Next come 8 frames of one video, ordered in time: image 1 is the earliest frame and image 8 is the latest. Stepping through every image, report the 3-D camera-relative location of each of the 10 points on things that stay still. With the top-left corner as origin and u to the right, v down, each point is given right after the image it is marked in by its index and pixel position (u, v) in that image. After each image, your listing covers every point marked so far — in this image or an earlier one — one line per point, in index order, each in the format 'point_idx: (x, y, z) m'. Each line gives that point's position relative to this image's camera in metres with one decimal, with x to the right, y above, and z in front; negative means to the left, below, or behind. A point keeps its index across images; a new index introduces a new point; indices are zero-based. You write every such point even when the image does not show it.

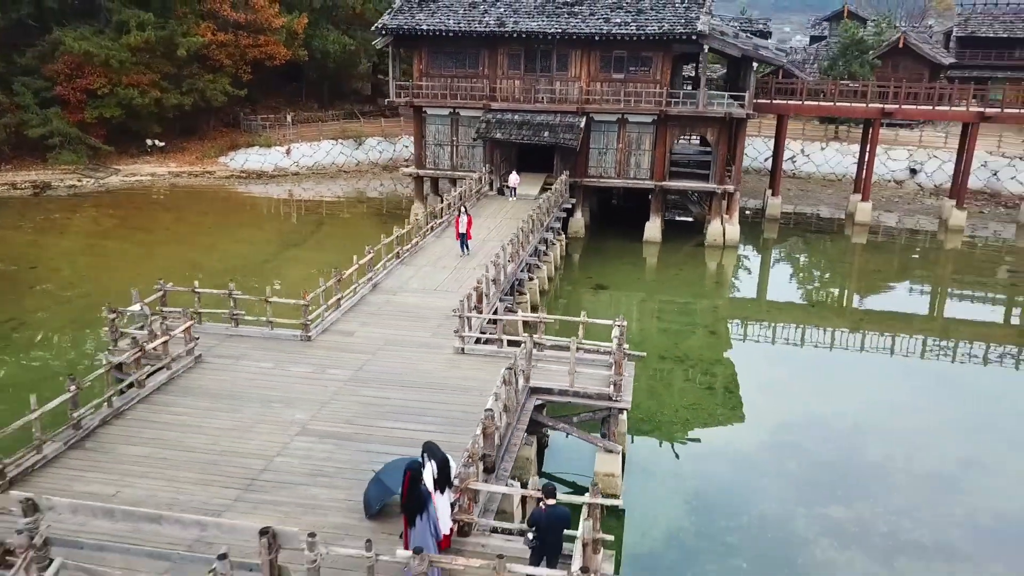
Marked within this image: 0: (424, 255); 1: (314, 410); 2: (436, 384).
0: (-1.7, +0.7, +15.8) m
1: (-2.2, -1.4, +9.4) m
2: (-0.9, -1.2, +10.1) m
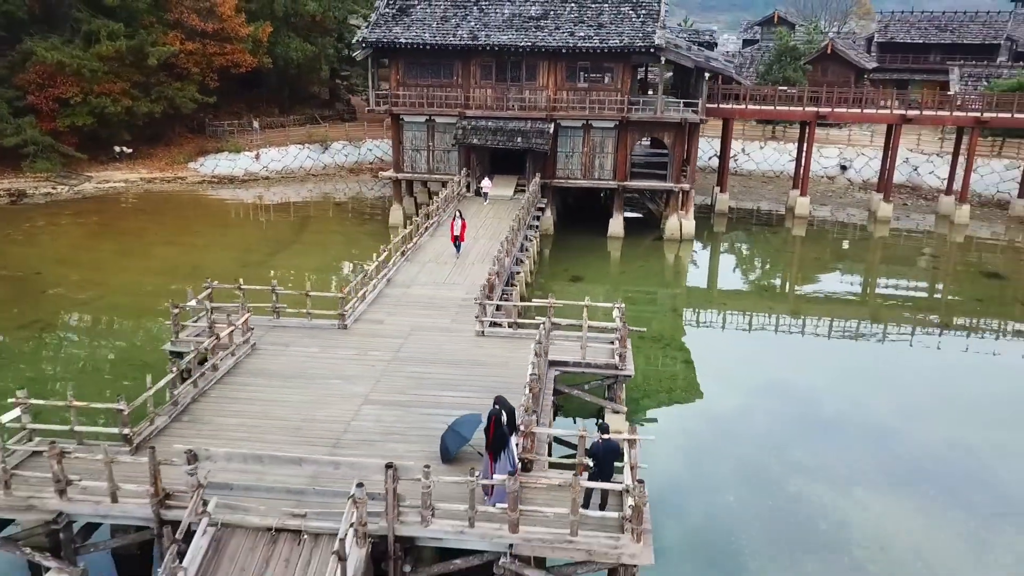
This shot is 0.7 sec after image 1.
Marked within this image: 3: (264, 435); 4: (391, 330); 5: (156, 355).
0: (-1.9, +0.8, +17.5) m
1: (-1.9, -1.3, +11.0) m
2: (-0.6, -1.0, +11.8) m
3: (-2.9, -1.6, +9.6) m
4: (-1.9, -0.7, +13.2) m
5: (-7.0, -1.4, +16.7) m
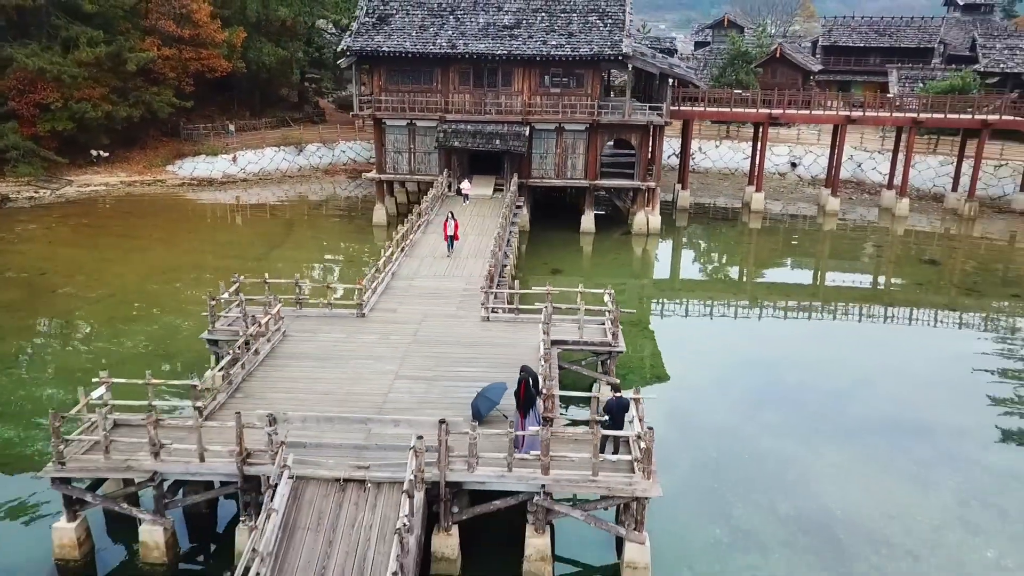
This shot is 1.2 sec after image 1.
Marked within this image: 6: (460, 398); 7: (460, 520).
0: (-2.1, +1.0, +18.9) m
1: (-1.7, -1.1, +12.5) m
2: (-0.5, -0.9, +13.3) m
3: (-2.6, -1.5, +11.0) m
4: (-1.9, -0.5, +14.6) m
5: (-7.1, -1.3, +17.9) m
6: (-0.7, -1.5, +11.2) m
7: (-0.6, -2.7, +9.5) m
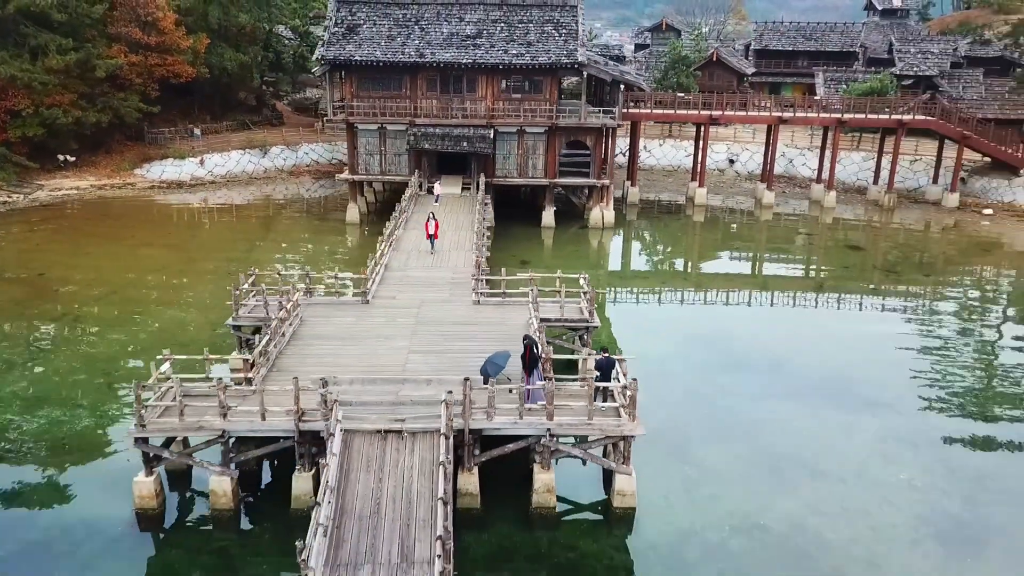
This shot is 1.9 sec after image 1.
0: (-2.7, +1.2, +20.8) m
1: (-1.8, -0.9, +14.4) m
2: (-0.6, -0.6, +15.3) m
3: (-2.6, -1.3, +12.9) m
4: (-2.2, -0.3, +16.5) m
5: (-7.6, -1.2, +19.4) m
6: (-0.7, -1.2, +13.2) m
7: (-0.4, -2.4, +11.5) m
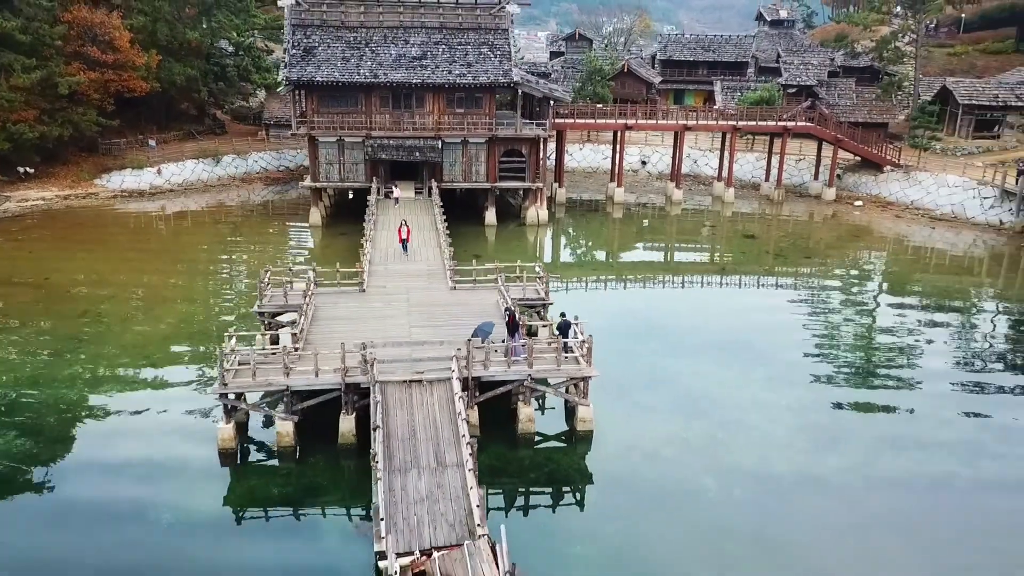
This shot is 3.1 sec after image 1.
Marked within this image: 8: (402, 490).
0: (-4.0, +1.4, +24.5) m
1: (-2.3, -0.6, +18.2) m
2: (-1.3, -0.3, +19.3) m
3: (-3.0, -1.1, +16.6) m
4: (-2.9, 0.0, +20.3) m
5: (-8.6, -1.1, +22.6) m
6: (-1.1, -0.9, +17.1) m
7: (-0.6, -2.2, +15.5) m
8: (-1.6, -3.2, +12.7) m
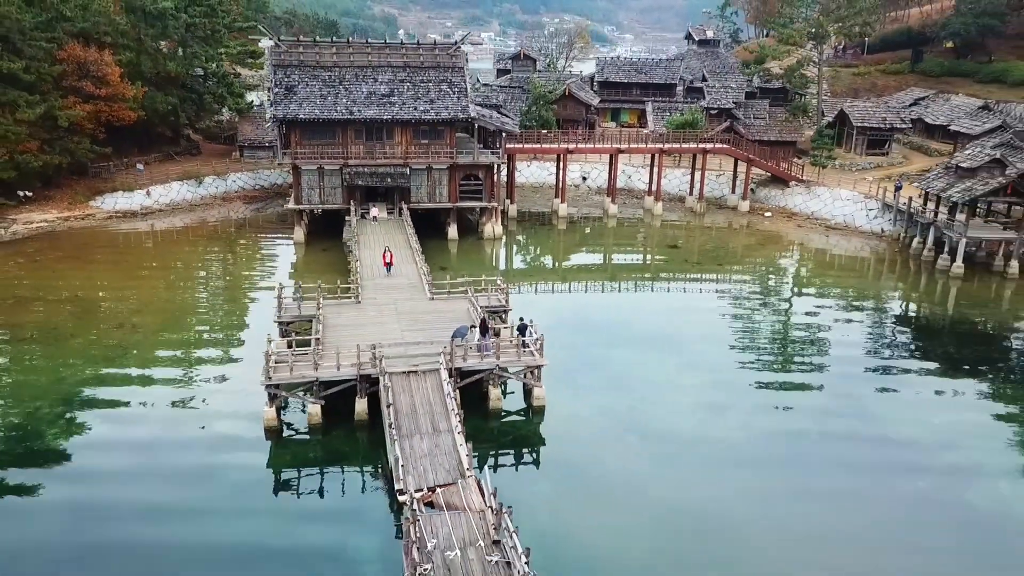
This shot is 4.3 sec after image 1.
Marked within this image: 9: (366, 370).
0: (-5.3, +1.1, +29.3) m
1: (-3.2, -1.0, +23.2) m
2: (-2.3, -0.6, +24.3) m
3: (-3.8, -1.4, +21.5) m
4: (-4.0, -0.4, +25.2) m
5: (-9.8, -1.6, +27.1) m
6: (-1.9, -1.3, +22.2) m
7: (-1.3, -2.5, +20.6) m
8: (-2.1, -3.5, +17.8) m
9: (-3.5, -2.0, +19.8) m
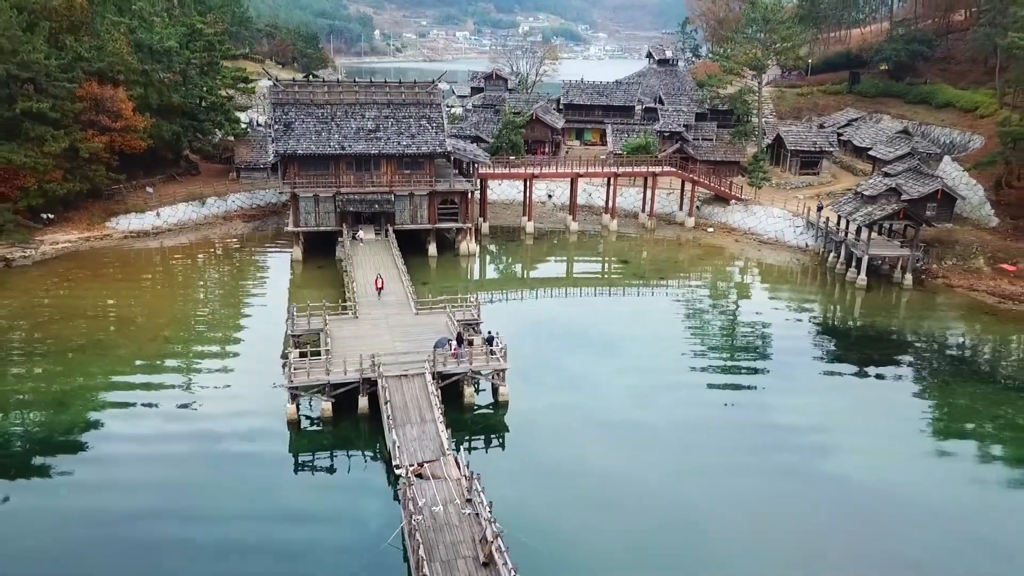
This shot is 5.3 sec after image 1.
0: (-6.6, +0.4, +34.7) m
1: (-4.3, -1.6, +28.6) m
2: (-3.4, -1.3, +29.7) m
3: (-4.8, -2.1, +26.9) m
4: (-5.1, -1.1, +30.6) m
5: (-10.9, -2.3, +32.4) m
6: (-3.0, -1.9, +27.6) m
7: (-2.3, -3.1, +26.0) m
8: (-3.0, -4.2, +23.2) m
9: (-4.5, -2.7, +25.2) m
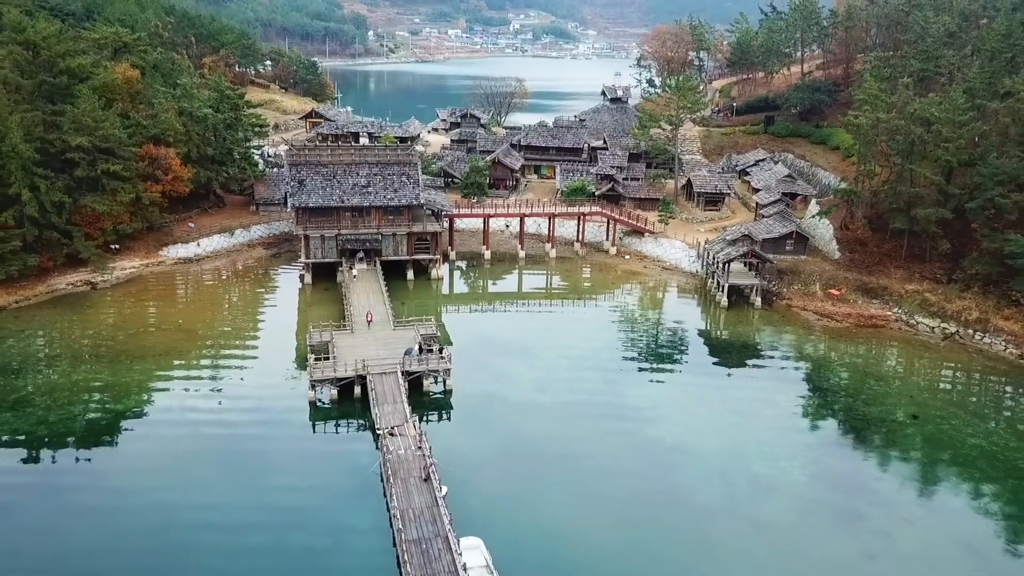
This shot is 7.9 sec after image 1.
0: (-9.5, -0.8, +48.7) m
1: (-7.2, -3.0, +42.7) m
2: (-6.2, -2.6, +43.8) m
3: (-7.6, -3.5, +41.0) m
4: (-8.0, -2.4, +44.6) m
5: (-13.8, -3.5, +46.4) m
6: (-5.8, -3.3, +41.7) m
7: (-5.2, -4.5, +40.1) m
8: (-5.9, -5.6, +37.3) m
9: (-7.3, -4.1, +39.3) m
